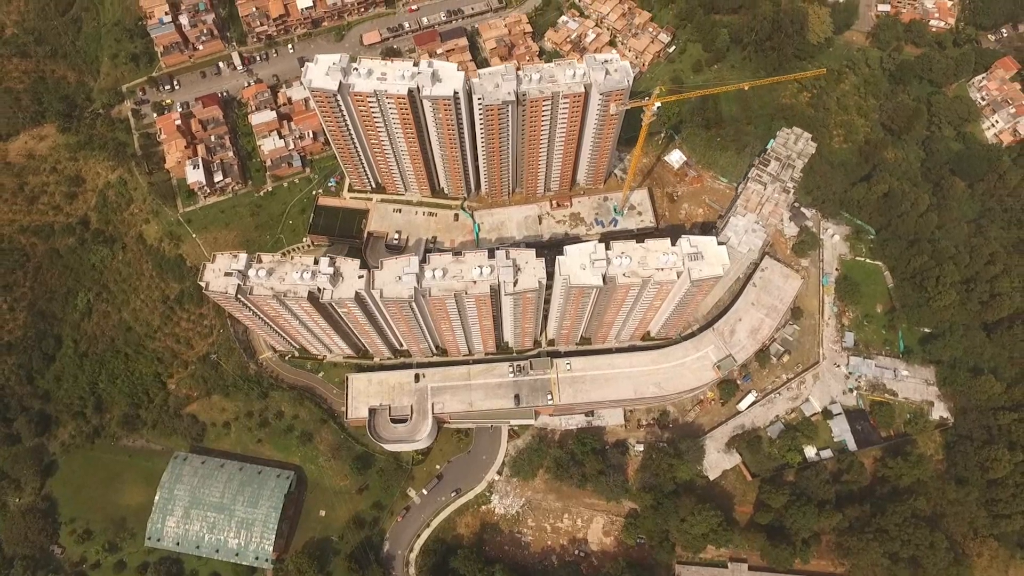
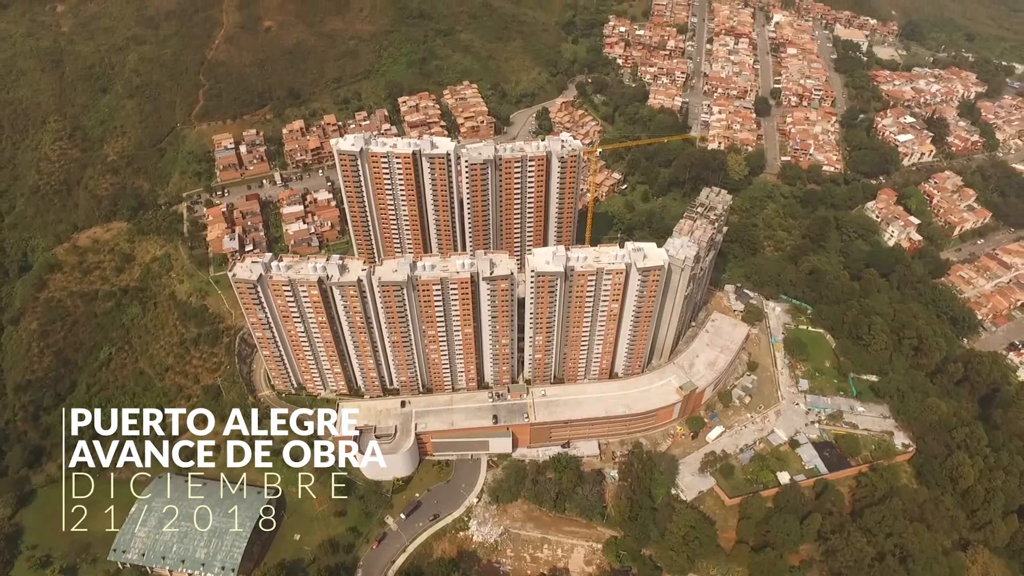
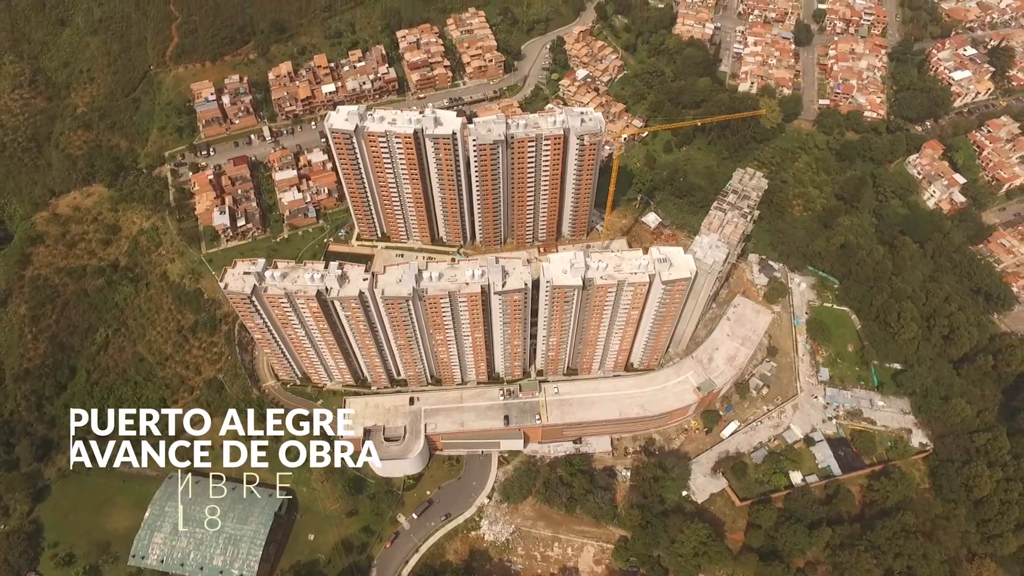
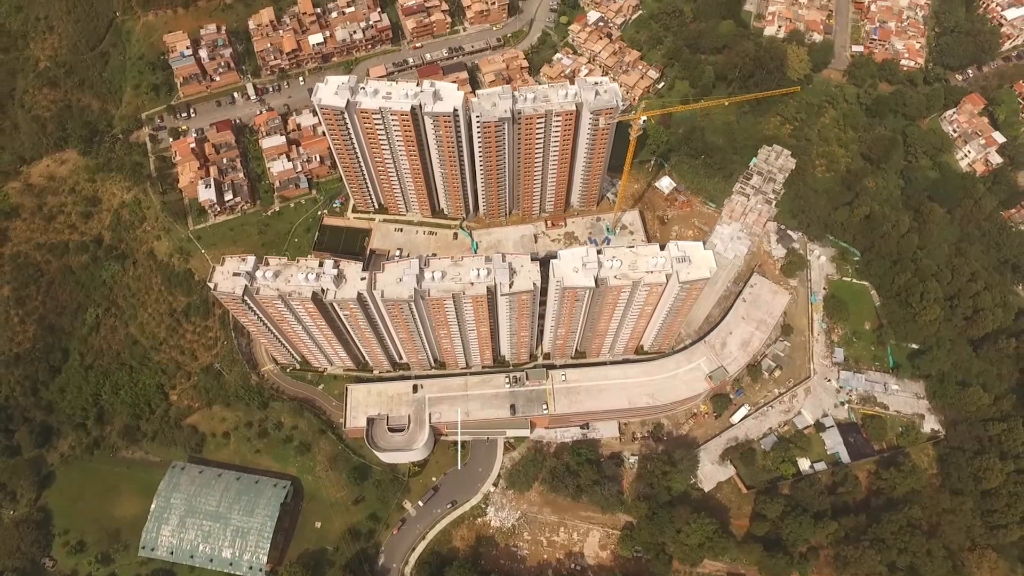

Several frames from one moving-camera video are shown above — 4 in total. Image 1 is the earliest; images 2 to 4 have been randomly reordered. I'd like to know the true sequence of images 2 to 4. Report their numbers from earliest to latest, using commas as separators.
4, 3, 2
